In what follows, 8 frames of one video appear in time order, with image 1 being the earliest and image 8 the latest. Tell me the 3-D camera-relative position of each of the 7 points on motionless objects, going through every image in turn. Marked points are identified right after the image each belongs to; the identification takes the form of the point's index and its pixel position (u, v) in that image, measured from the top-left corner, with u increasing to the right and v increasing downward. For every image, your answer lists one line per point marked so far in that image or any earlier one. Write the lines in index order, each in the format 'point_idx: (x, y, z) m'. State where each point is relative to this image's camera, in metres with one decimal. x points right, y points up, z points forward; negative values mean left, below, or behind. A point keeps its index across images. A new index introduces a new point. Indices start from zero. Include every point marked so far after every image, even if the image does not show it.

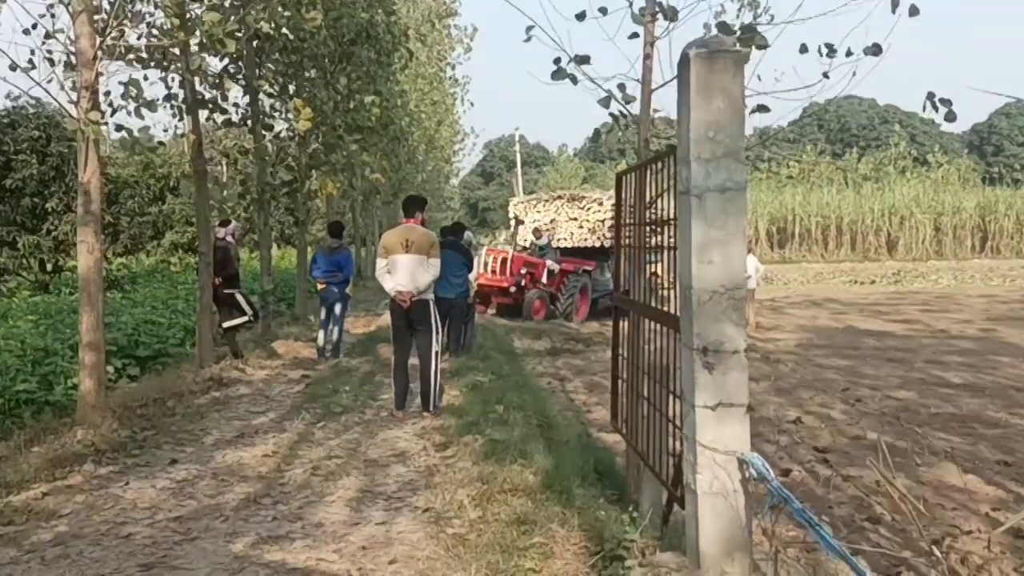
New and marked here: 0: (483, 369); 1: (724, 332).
0: (-0.3, -0.8, +9.6) m
1: (+0.8, -0.2, +3.8) m
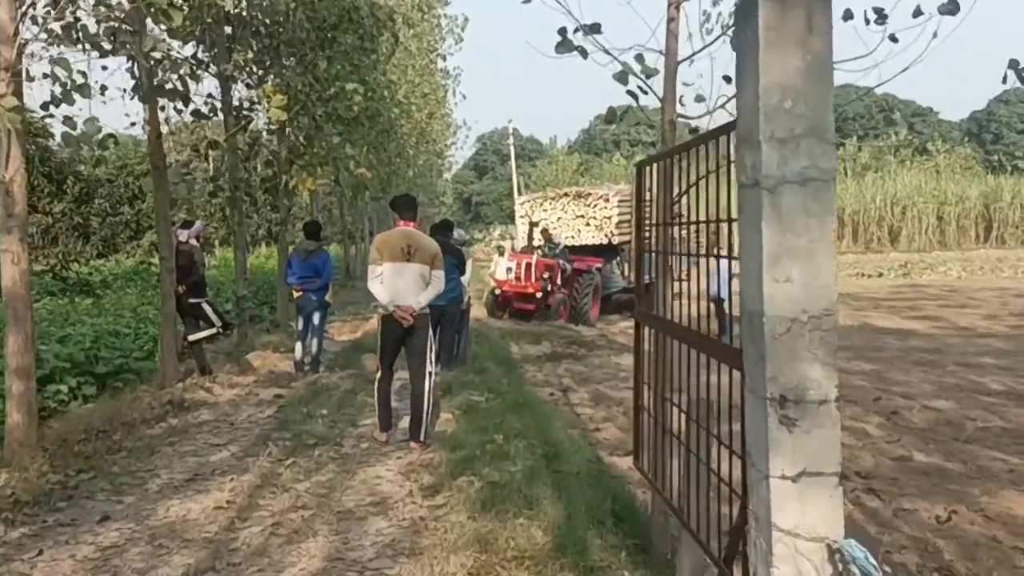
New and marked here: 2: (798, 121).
0: (-0.3, -0.8, +8.5) m
1: (+0.8, -0.2, +2.7) m
2: (+0.8, +0.5, +2.7) m
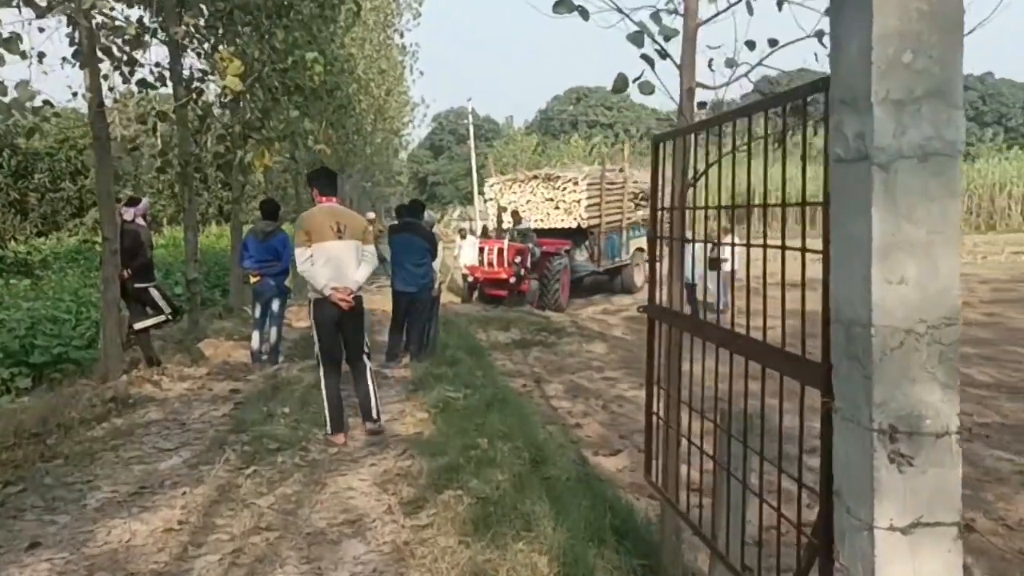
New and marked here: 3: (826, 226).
0: (-0.5, -0.7, +7.9) m
1: (+0.9, -0.3, +2.2) m
2: (+0.9, +0.5, +2.1) m
3: (+0.8, +0.2, +2.5) m
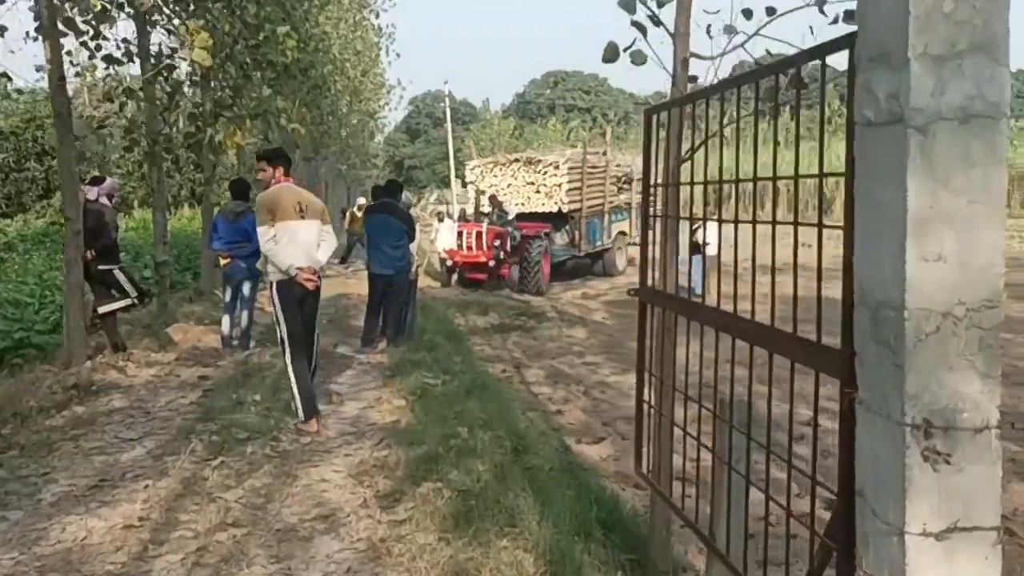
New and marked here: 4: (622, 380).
0: (-0.6, -0.6, +7.7) m
1: (+0.9, -0.2, +2.0) m
2: (+0.9, +0.5, +1.9) m
3: (+0.8, +0.2, +2.2) m
4: (+1.1, -0.9, +9.6) m
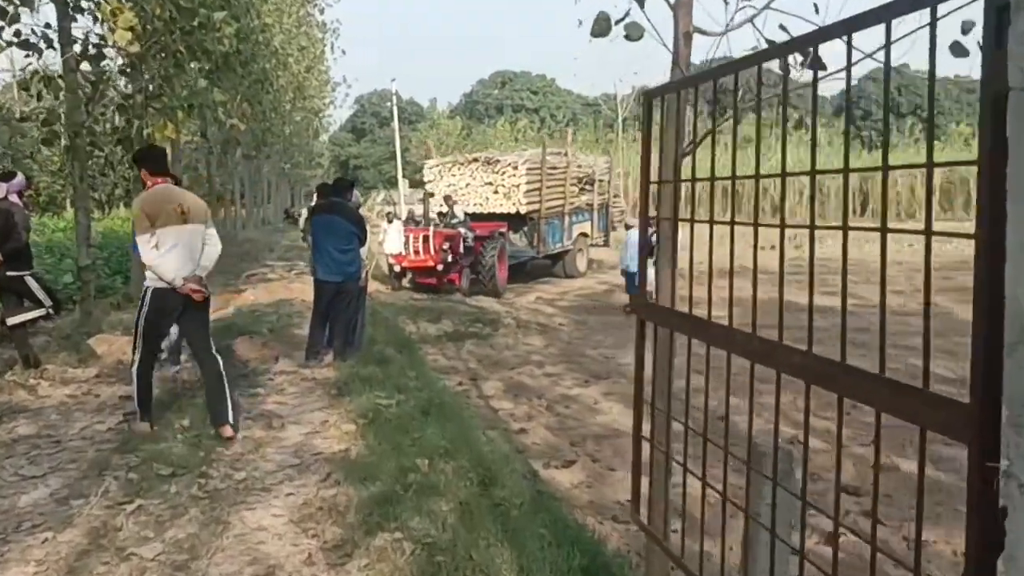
0: (-0.9, -0.7, +7.0) m
1: (+0.9, -0.3, +1.3) m
2: (+0.9, +0.5, +1.3) m
3: (+0.8, +0.2, +1.6) m
4: (+0.7, -1.0, +9.0) m
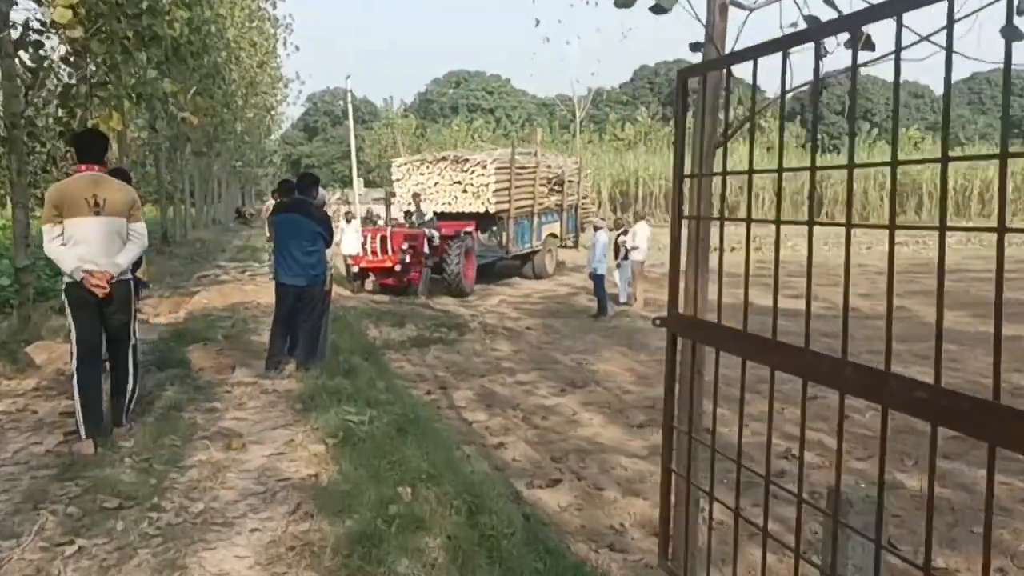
0: (-1.1, -0.7, +6.4) m
1: (+1.1, -0.3, +0.9) m
2: (+1.0, +0.4, +0.8) m
3: (+0.9, +0.1, +1.1) m
4: (+0.4, -1.0, +8.6) m
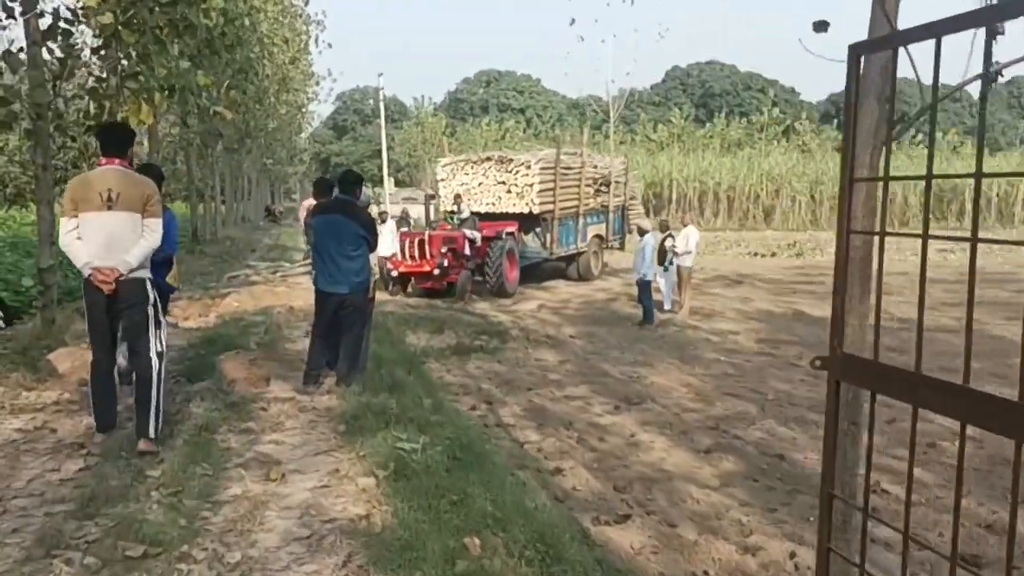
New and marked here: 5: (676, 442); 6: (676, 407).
0: (-0.7, -0.7, +5.9) m
1: (+1.3, -0.4, +0.3) m
2: (+1.3, +0.3, +0.2) m
3: (+1.2, 0.0, +0.5) m
4: (+0.9, -1.1, +7.9) m
5: (+1.2, -1.2, +7.3) m
6: (+1.4, -1.0, +8.6) m
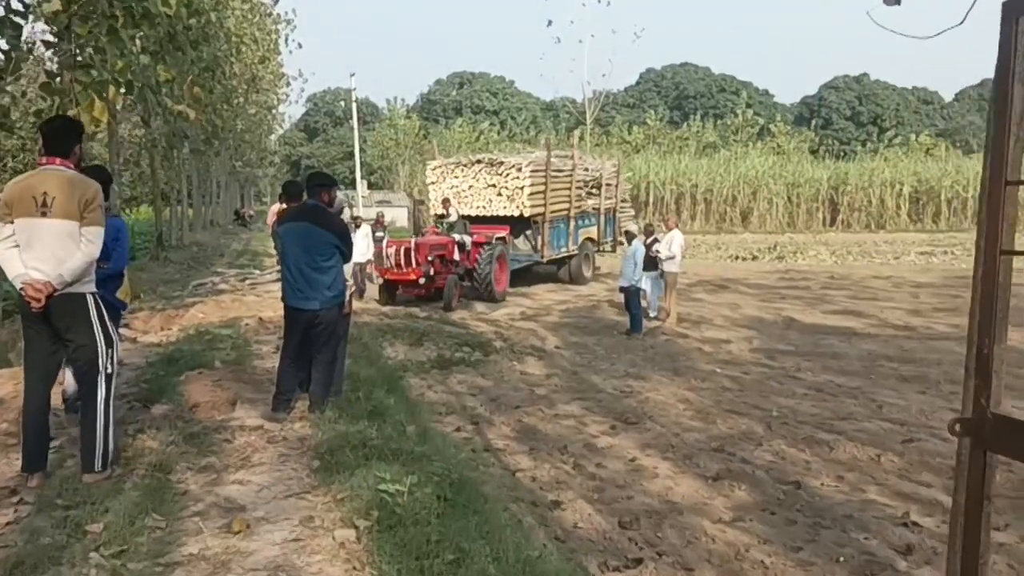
0: (-0.7, -0.8, +5.2) m
1: (+1.4, -0.4, -0.3) m
2: (+1.4, +0.3, -0.4) m
3: (+1.3, 0.0, -0.1) m
4: (+0.8, -1.2, +7.3) m
5: (+1.2, -1.2, +6.7) m
6: (+1.3, -1.1, +8.0) m
